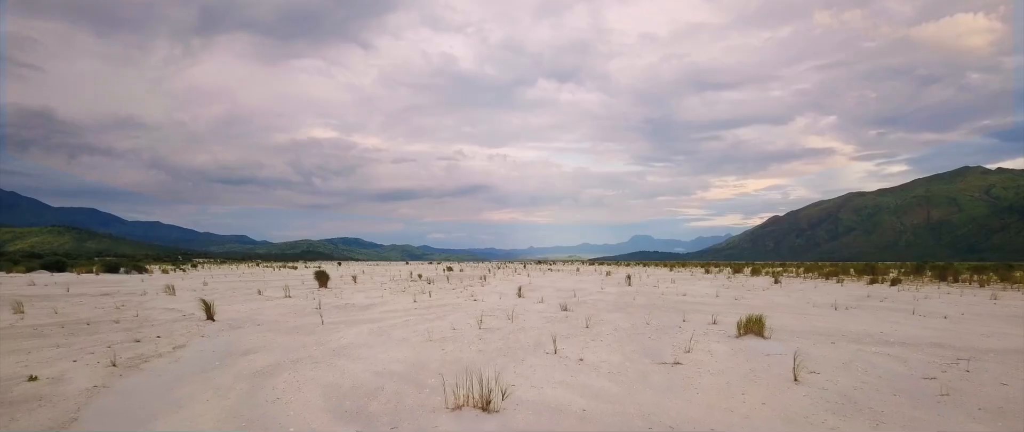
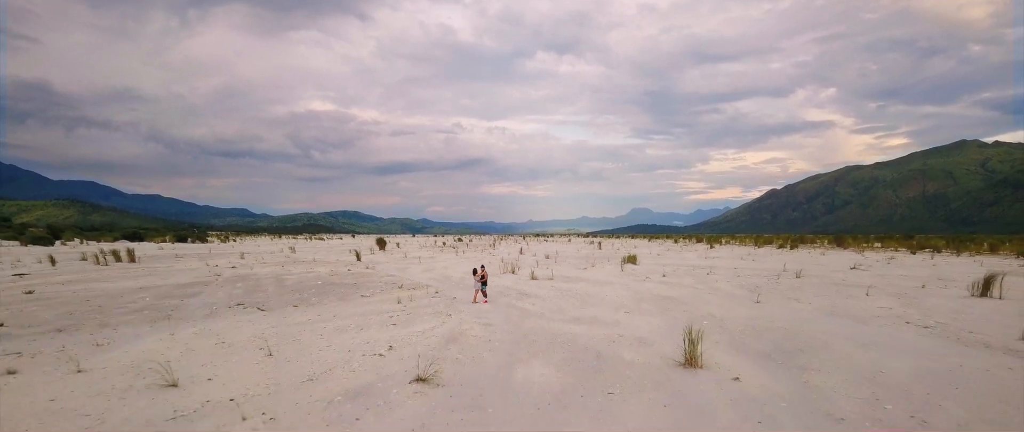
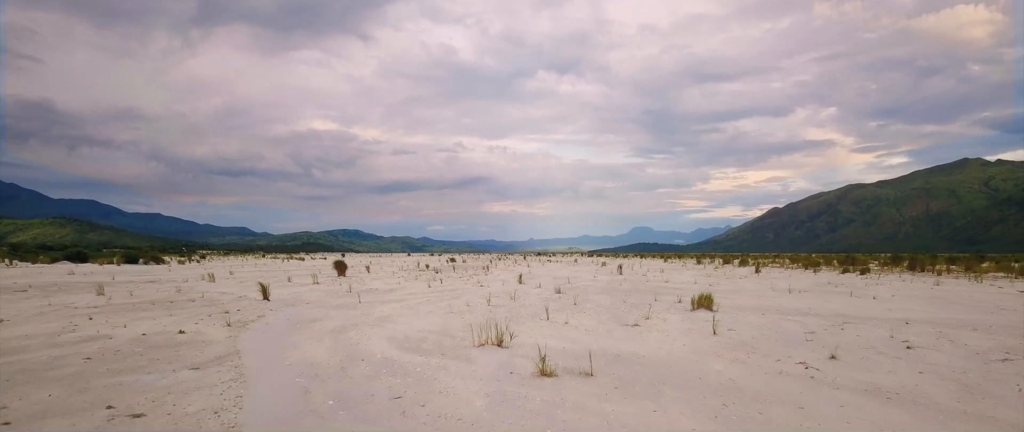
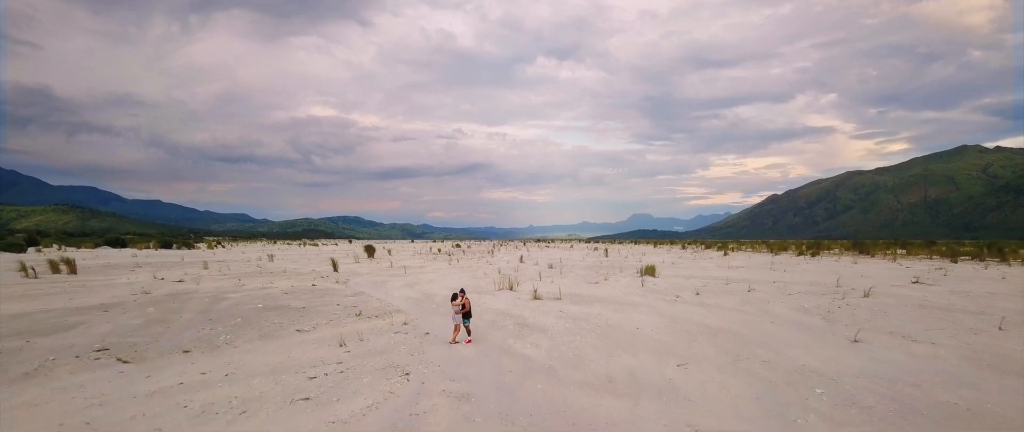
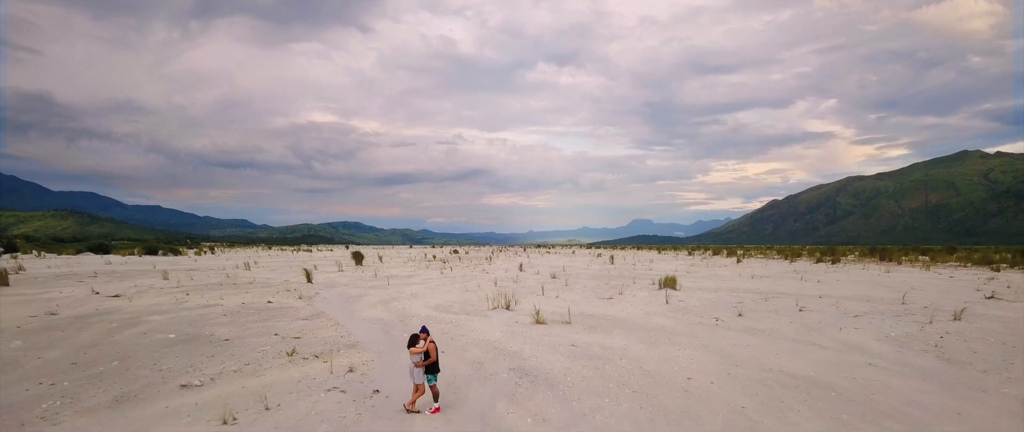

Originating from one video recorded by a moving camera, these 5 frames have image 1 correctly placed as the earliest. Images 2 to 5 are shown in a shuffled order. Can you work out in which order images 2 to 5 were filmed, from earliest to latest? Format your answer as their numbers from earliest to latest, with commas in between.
3, 5, 4, 2
